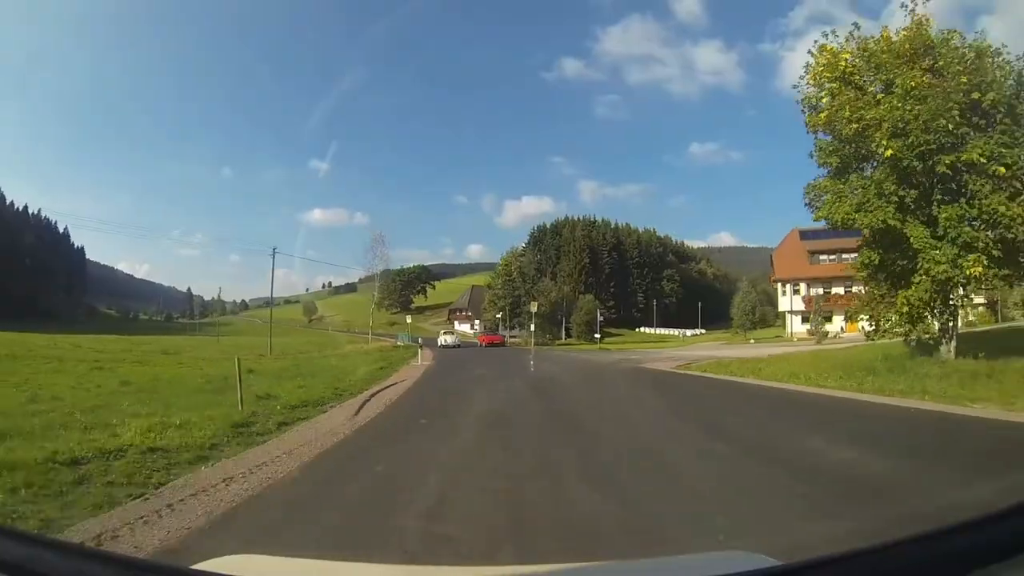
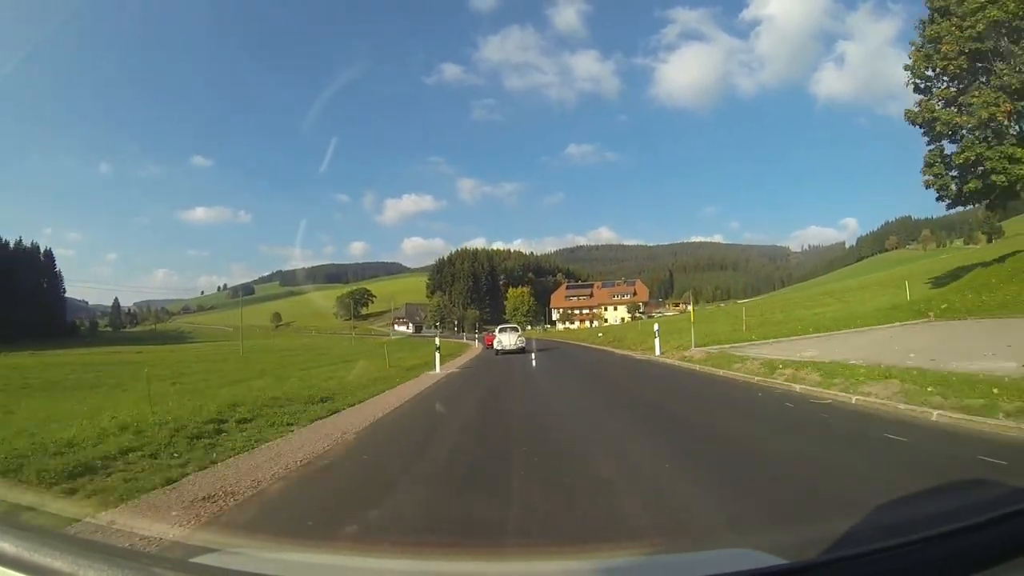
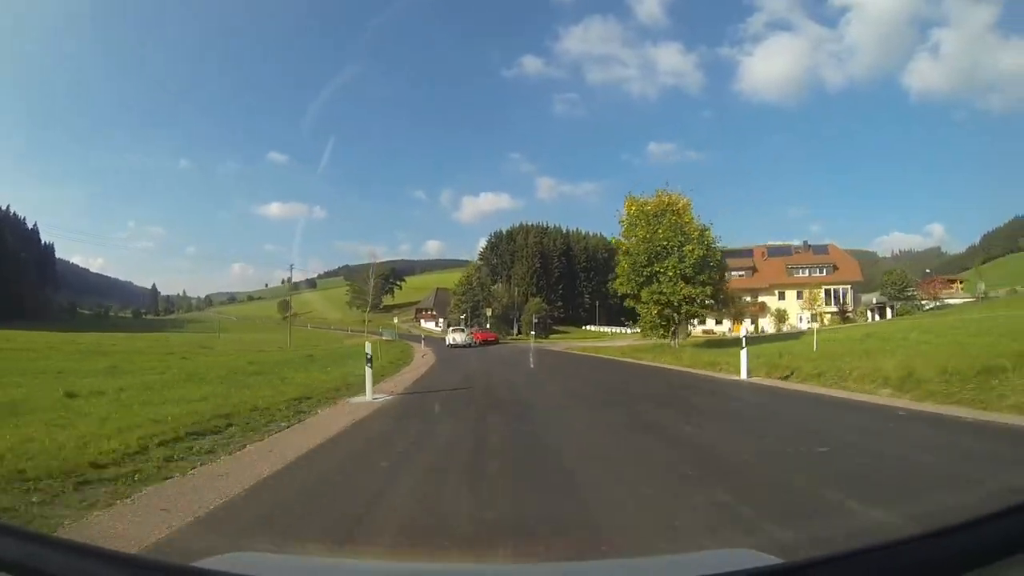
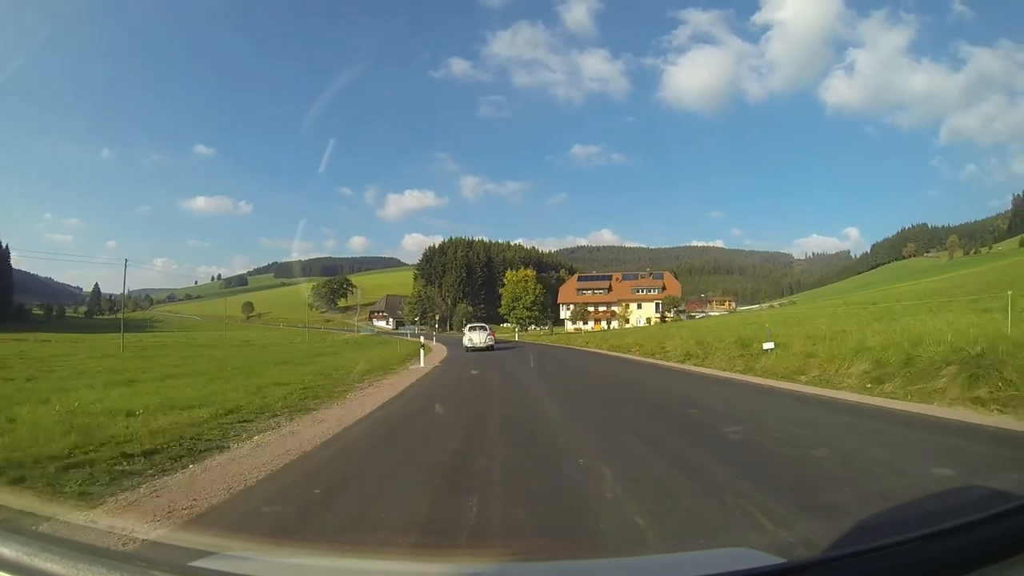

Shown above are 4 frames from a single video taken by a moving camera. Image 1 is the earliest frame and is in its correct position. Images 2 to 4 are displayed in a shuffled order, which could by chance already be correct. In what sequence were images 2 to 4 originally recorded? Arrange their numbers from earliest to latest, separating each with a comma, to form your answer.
3, 4, 2
